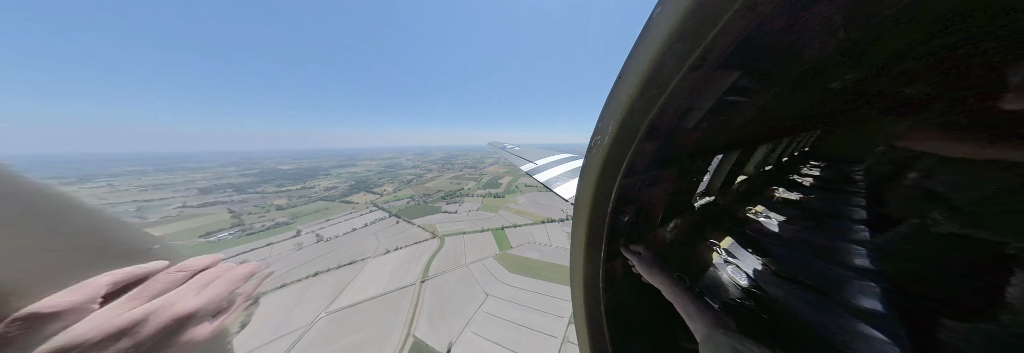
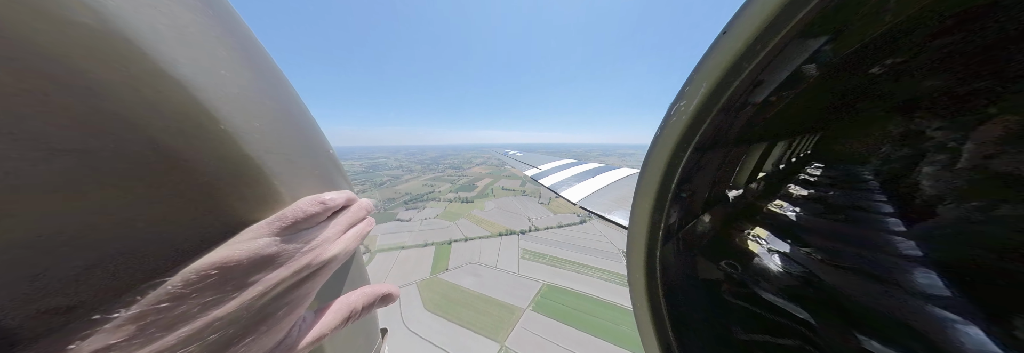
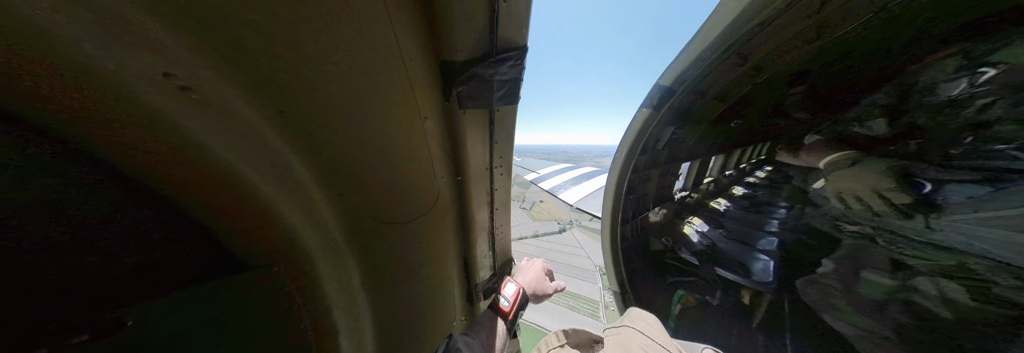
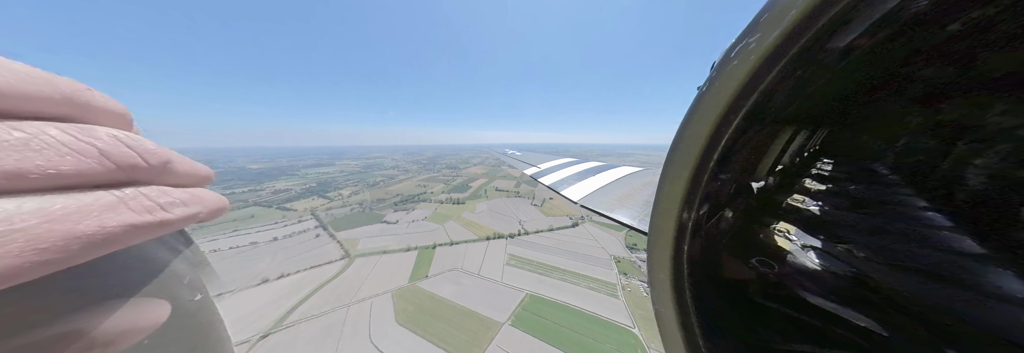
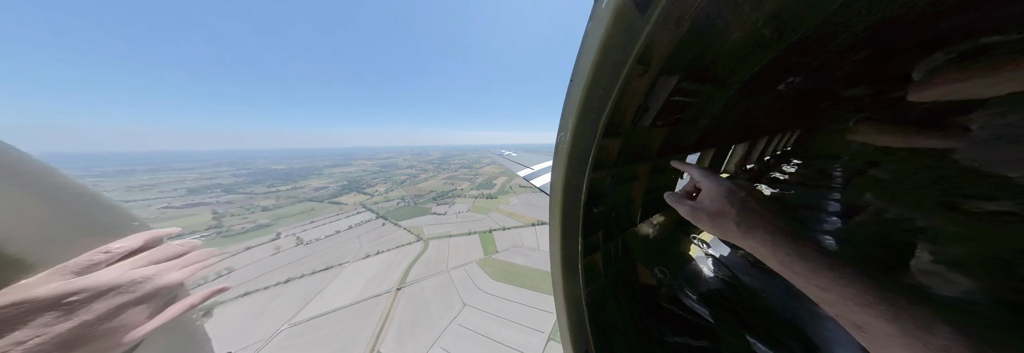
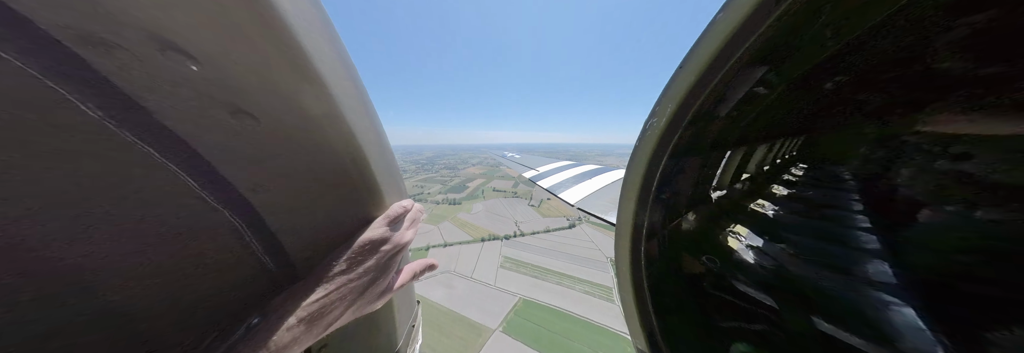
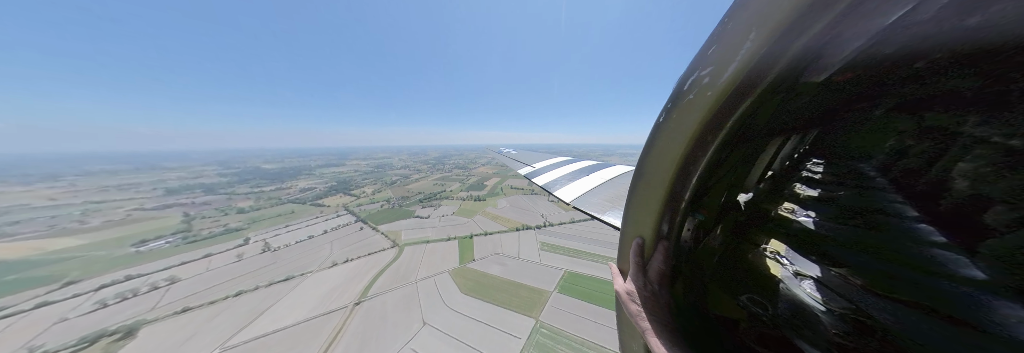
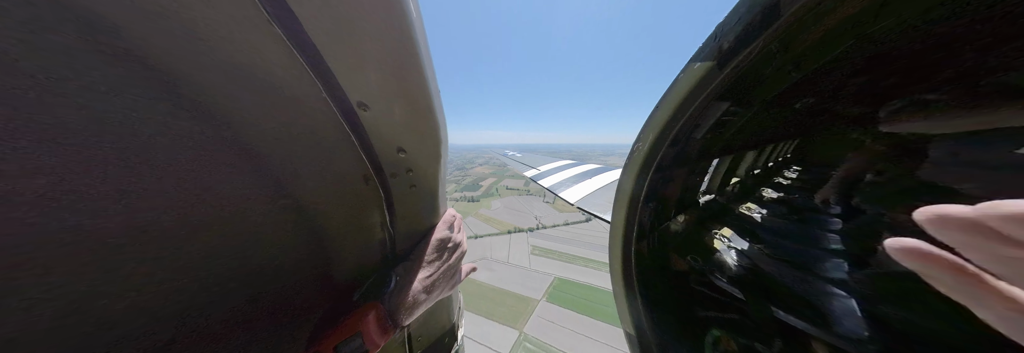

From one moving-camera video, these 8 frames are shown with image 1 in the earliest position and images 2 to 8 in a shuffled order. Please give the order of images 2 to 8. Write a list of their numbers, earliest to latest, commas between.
5, 7, 8, 2, 4, 6, 3
